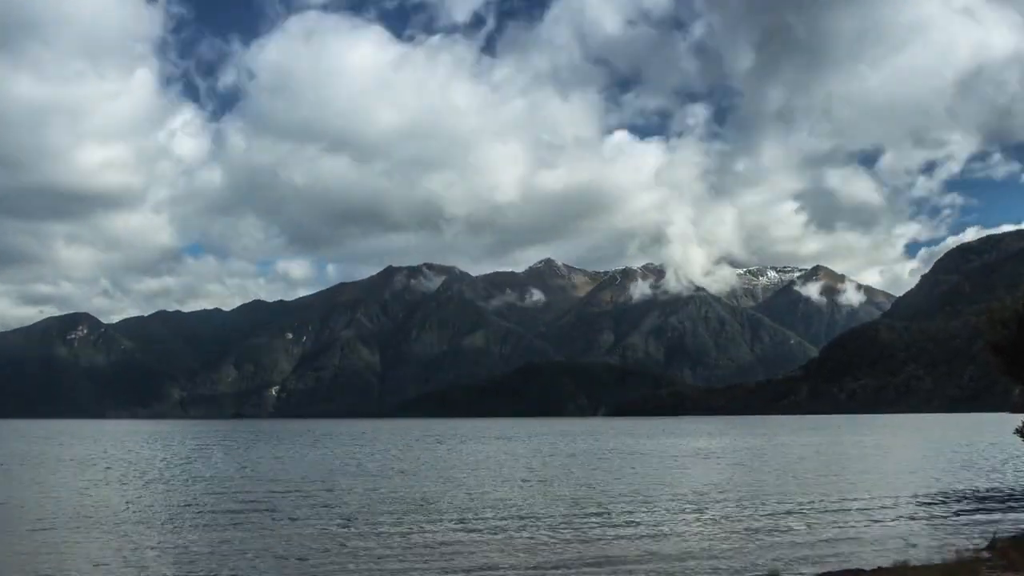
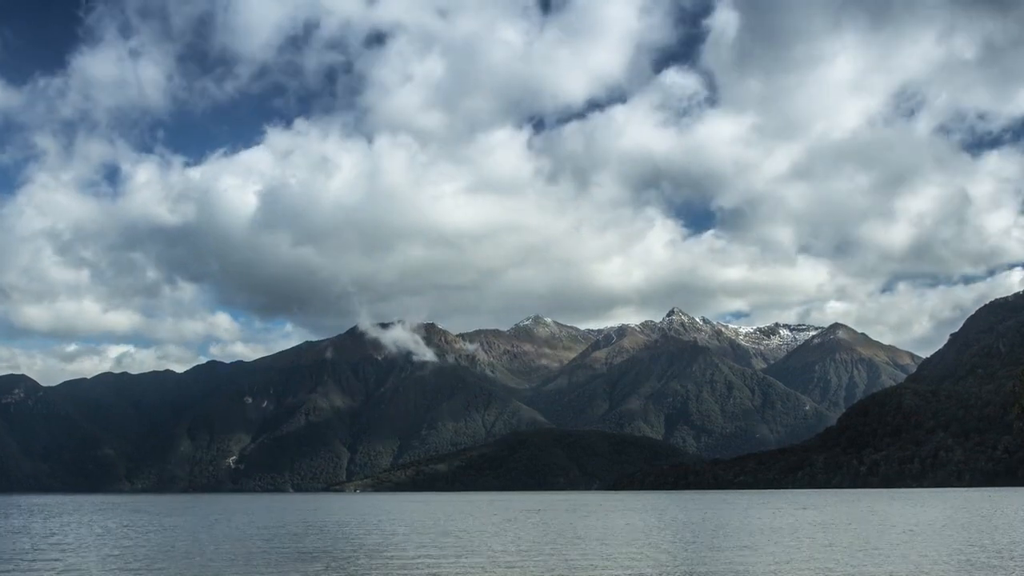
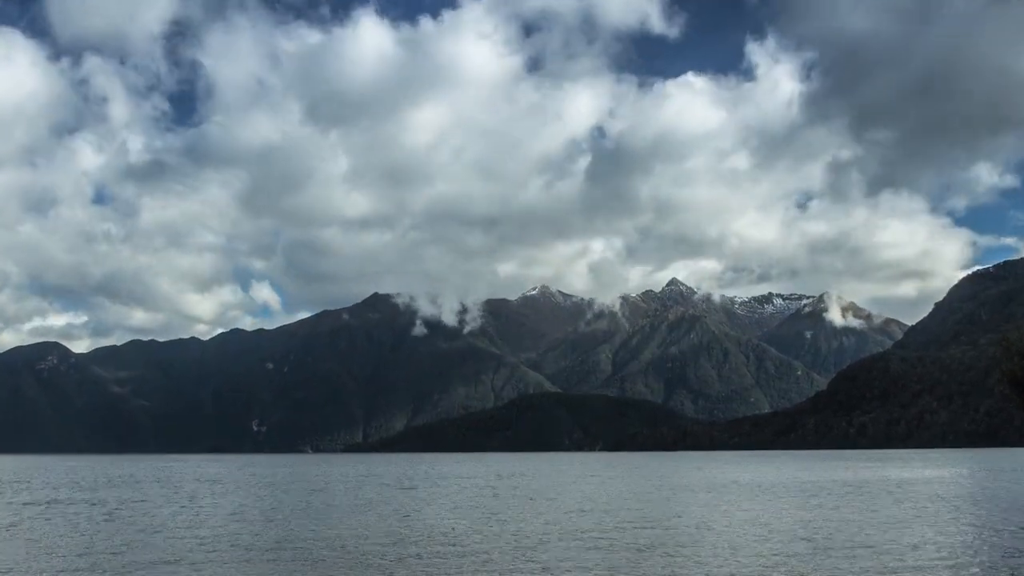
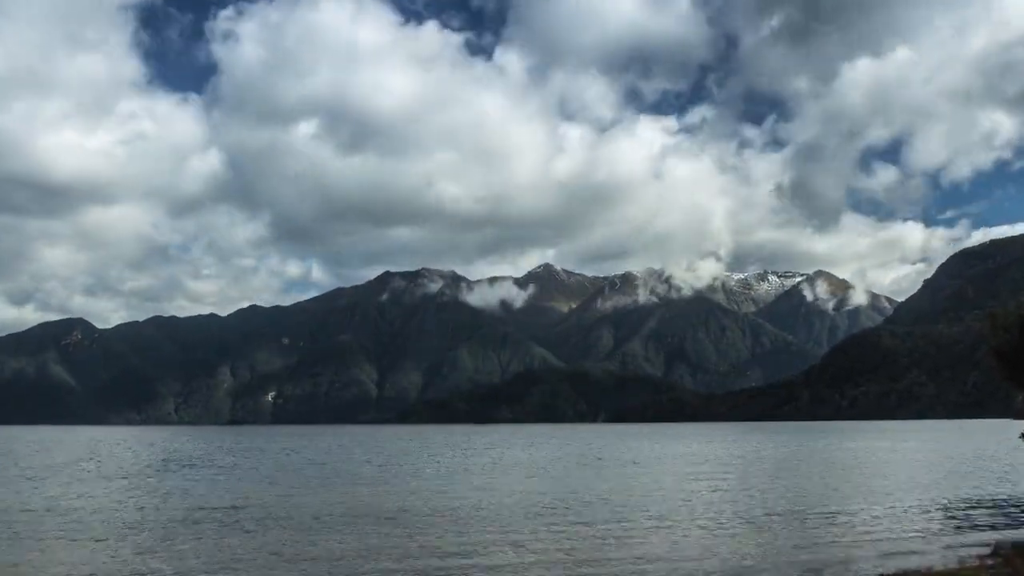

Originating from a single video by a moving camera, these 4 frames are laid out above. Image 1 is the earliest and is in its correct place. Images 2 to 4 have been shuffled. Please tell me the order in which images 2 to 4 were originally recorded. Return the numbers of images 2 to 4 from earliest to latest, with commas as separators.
4, 3, 2
